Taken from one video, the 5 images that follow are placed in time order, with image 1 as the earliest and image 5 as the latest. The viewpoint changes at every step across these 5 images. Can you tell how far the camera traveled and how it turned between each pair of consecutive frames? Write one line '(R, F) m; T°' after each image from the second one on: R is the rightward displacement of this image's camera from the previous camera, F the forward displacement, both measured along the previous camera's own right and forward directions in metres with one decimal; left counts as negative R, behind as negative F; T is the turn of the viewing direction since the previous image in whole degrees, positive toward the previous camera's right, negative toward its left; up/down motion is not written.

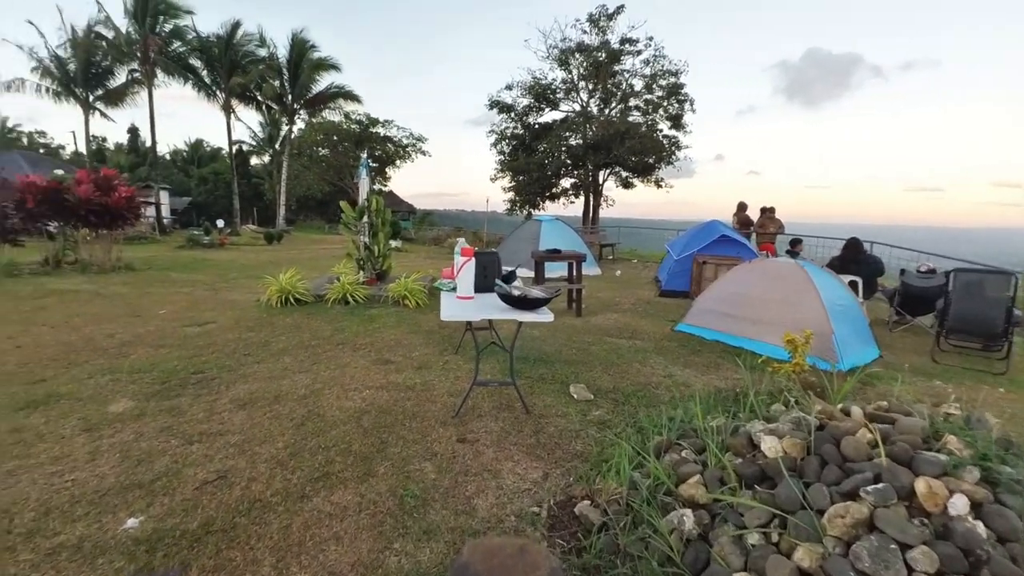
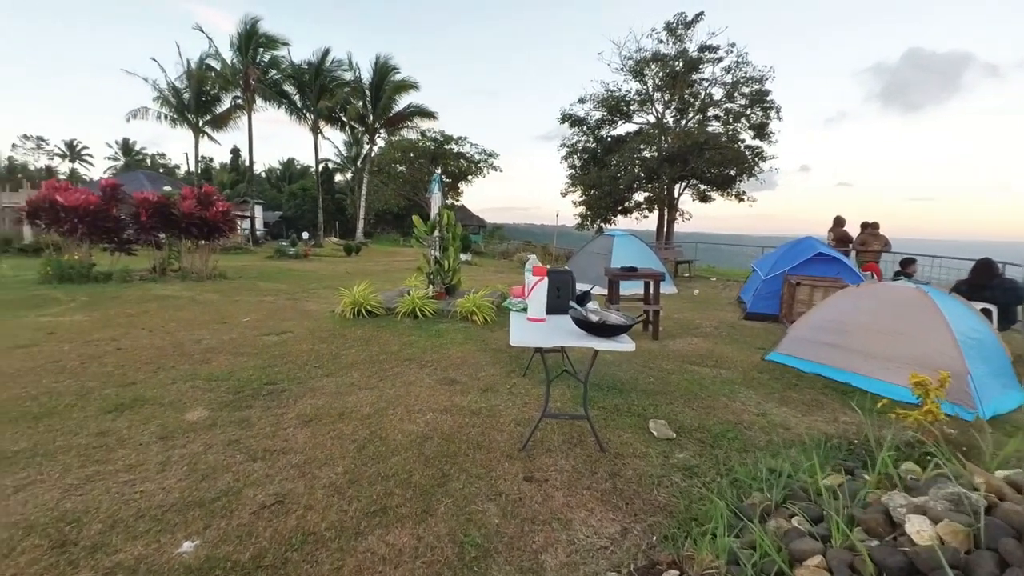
(-0.1, +0.2) m; -8°
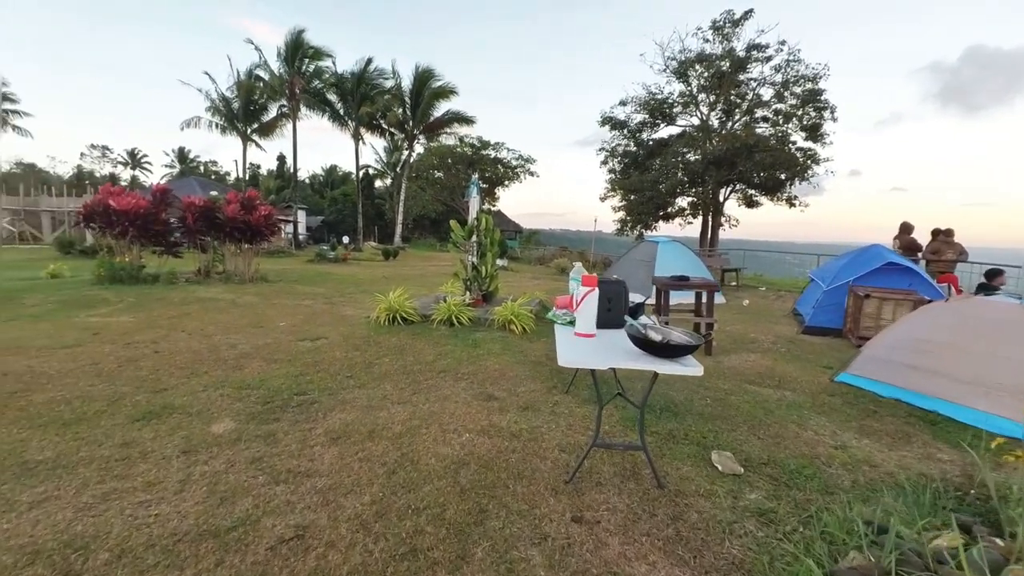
(-0.1, +0.3) m; -4°
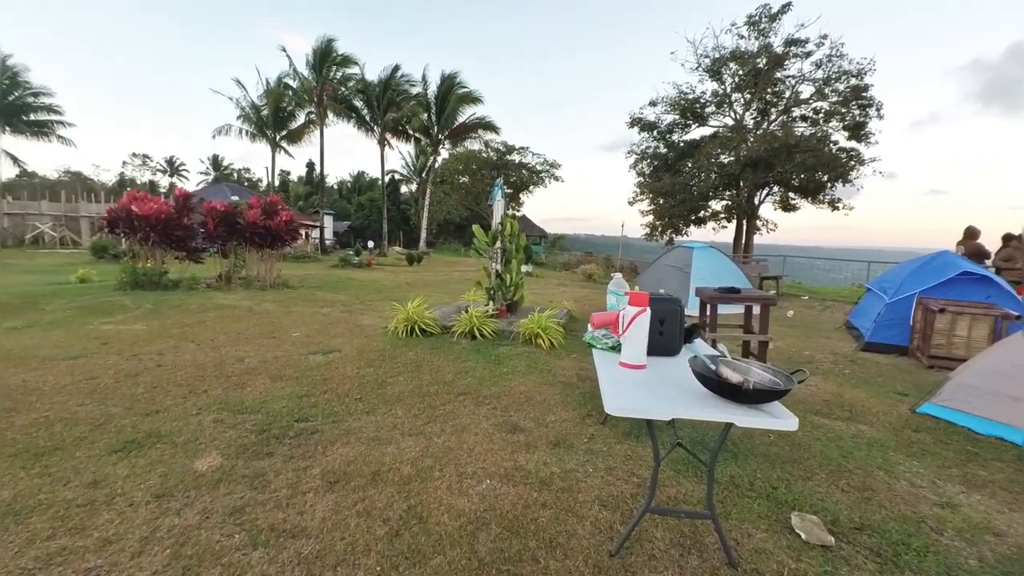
(0.0, +0.5) m; -3°
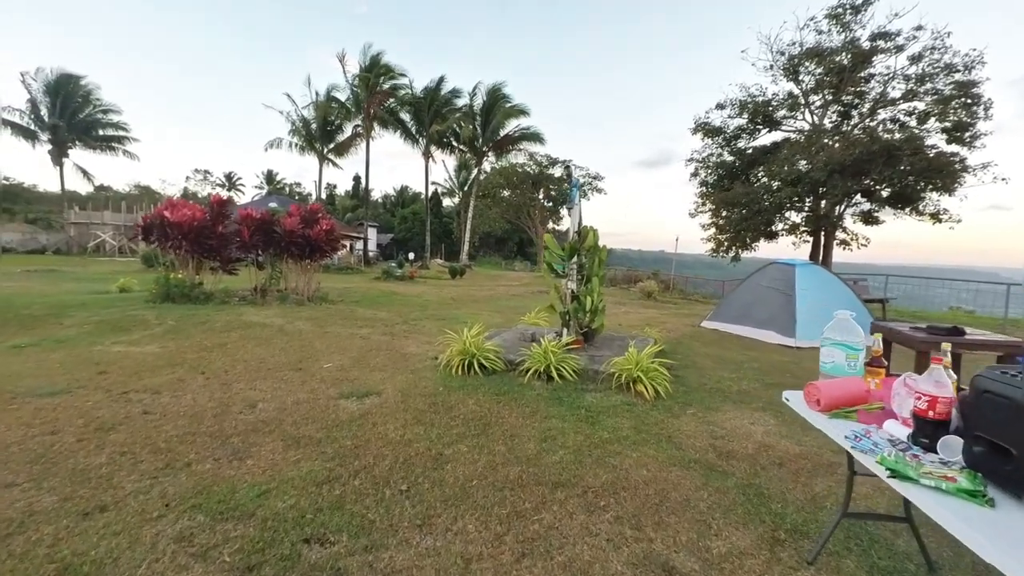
(-0.5, +1.3) m; -5°
